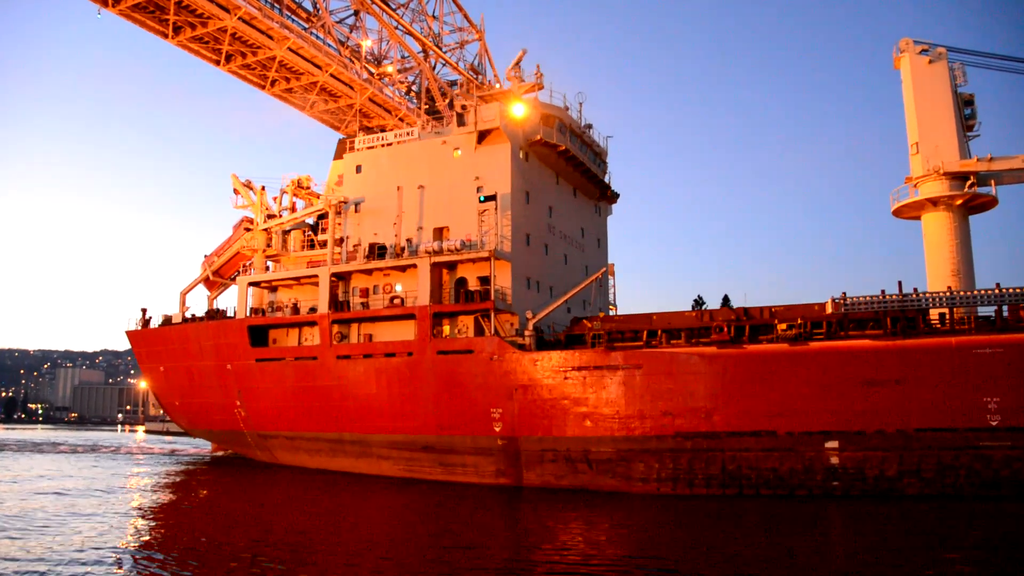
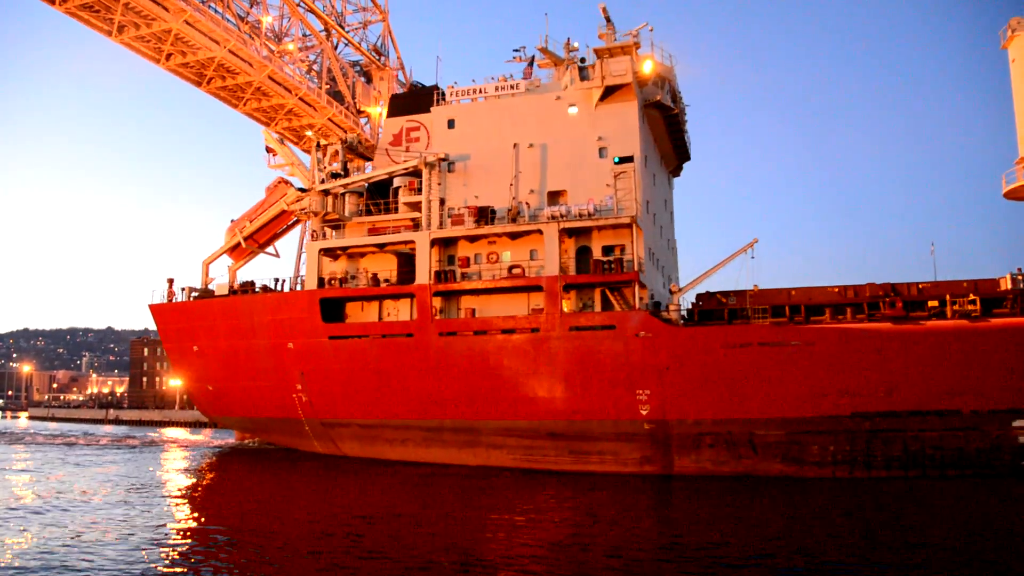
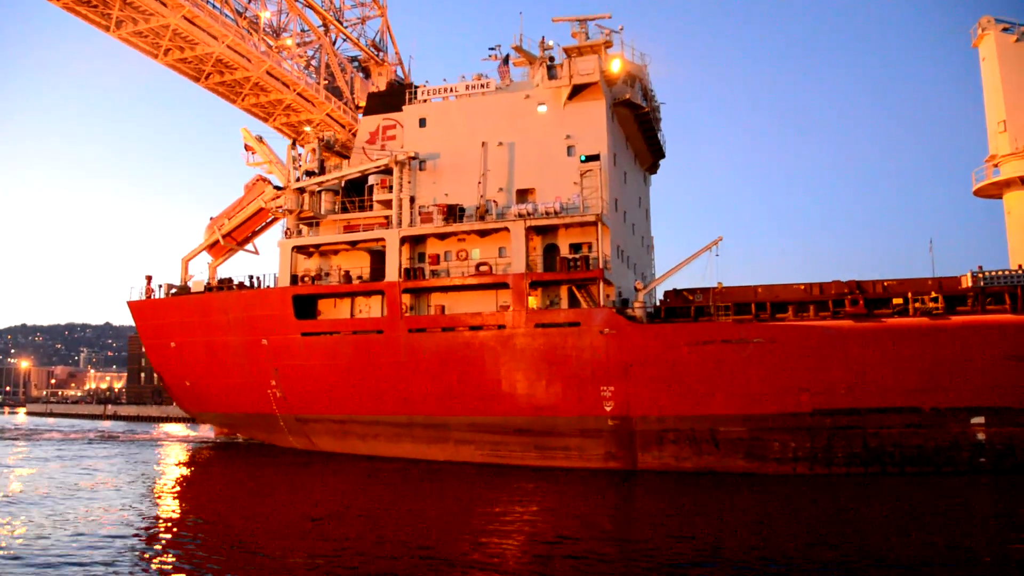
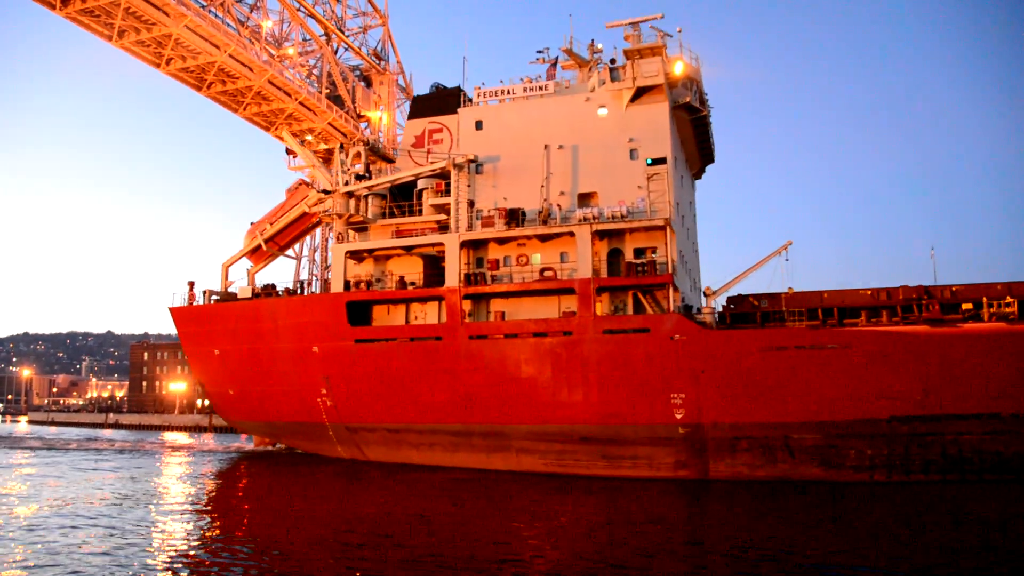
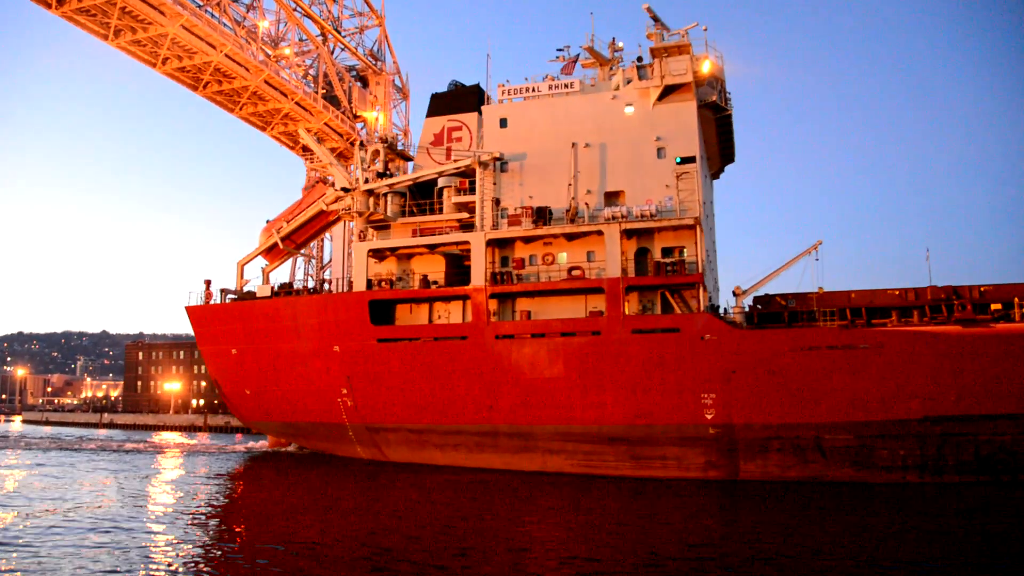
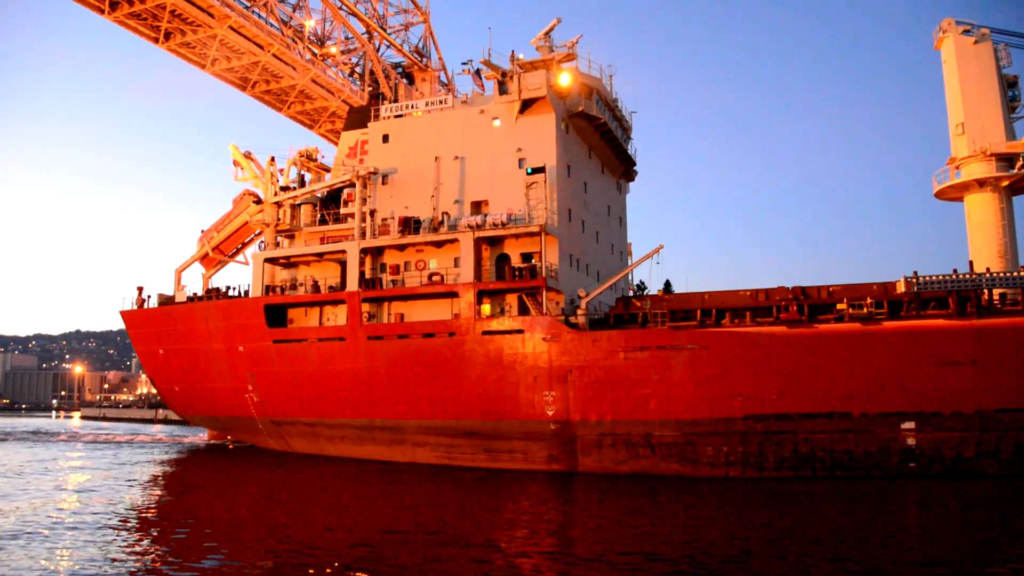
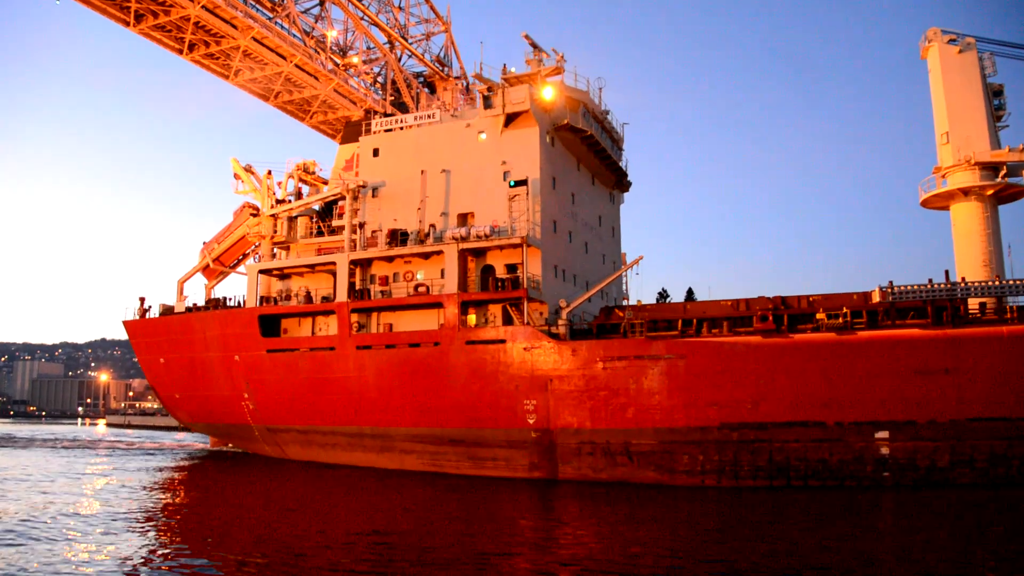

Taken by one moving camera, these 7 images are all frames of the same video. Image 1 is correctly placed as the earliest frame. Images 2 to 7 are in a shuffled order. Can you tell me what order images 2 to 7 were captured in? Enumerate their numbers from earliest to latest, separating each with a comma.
7, 6, 3, 2, 4, 5
